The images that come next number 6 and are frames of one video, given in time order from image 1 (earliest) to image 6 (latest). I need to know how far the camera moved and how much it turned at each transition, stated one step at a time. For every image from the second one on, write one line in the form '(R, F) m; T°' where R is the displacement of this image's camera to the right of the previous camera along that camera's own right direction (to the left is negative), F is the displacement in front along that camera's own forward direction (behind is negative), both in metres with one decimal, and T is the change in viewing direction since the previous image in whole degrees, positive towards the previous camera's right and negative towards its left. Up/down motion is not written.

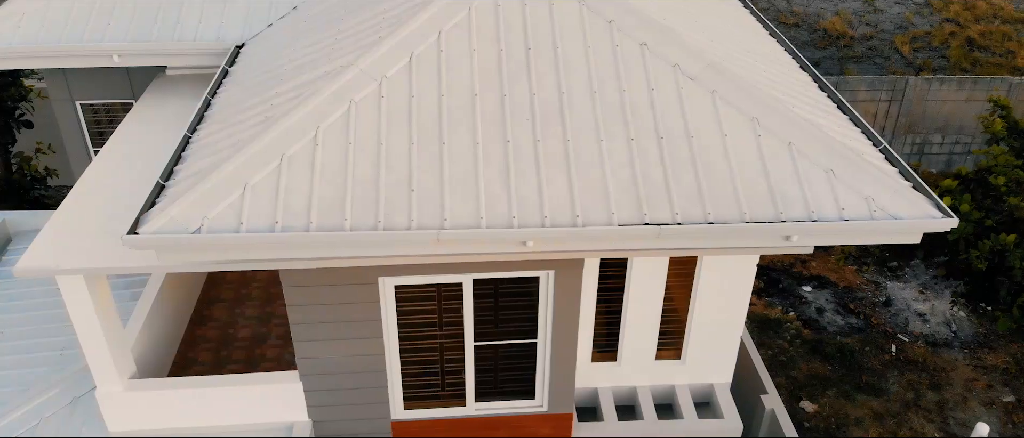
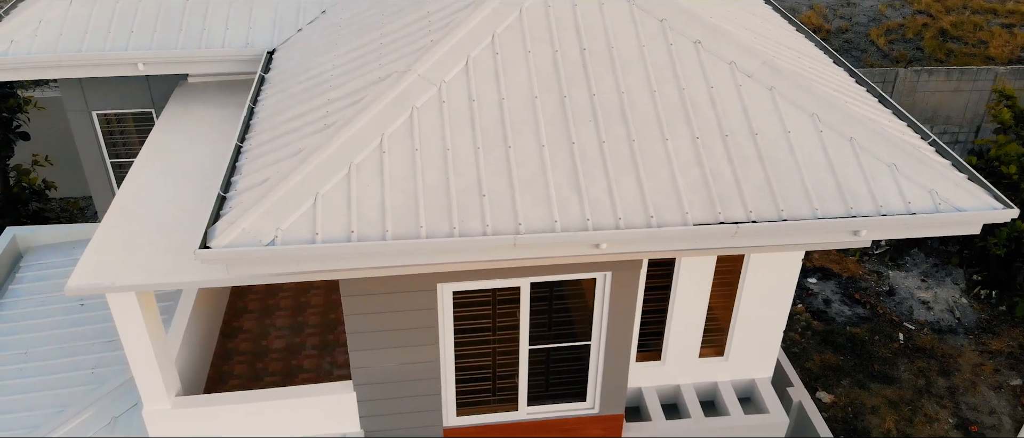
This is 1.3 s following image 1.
(-0.9, +0.1) m; +3°
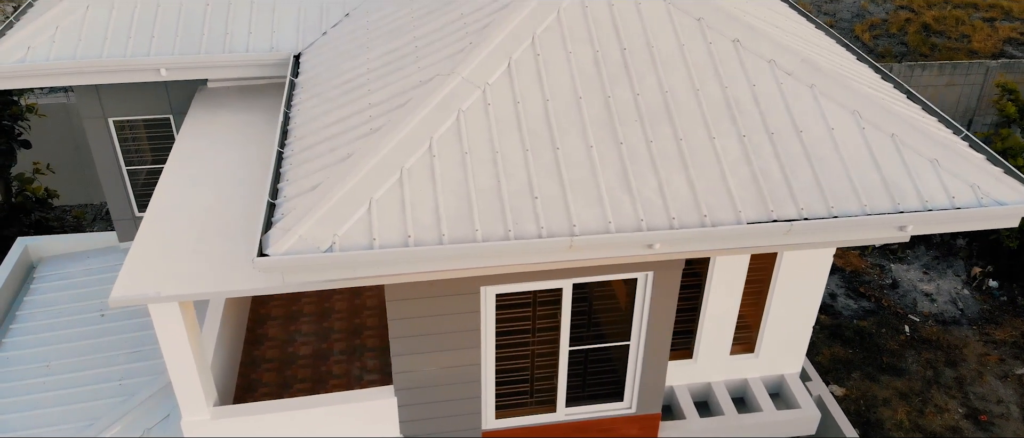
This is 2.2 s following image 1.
(-0.6, 0.0) m; +2°
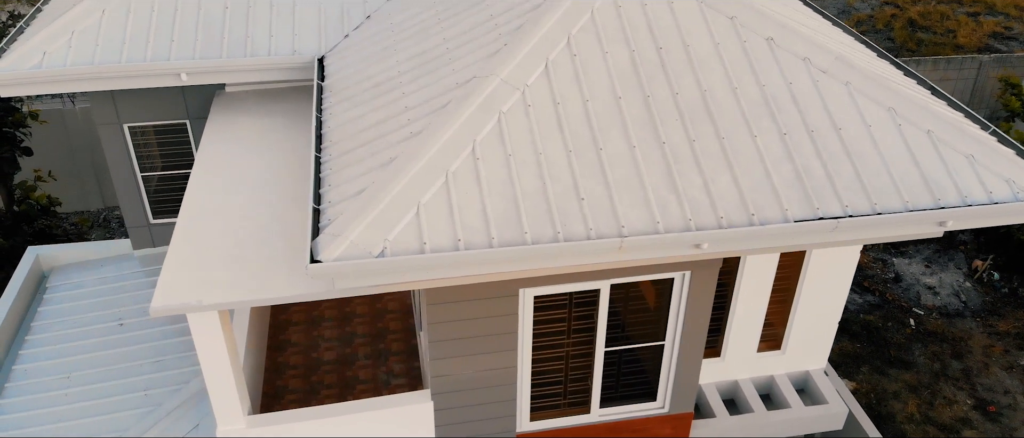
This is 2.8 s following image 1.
(-0.6, 0.0) m; +2°
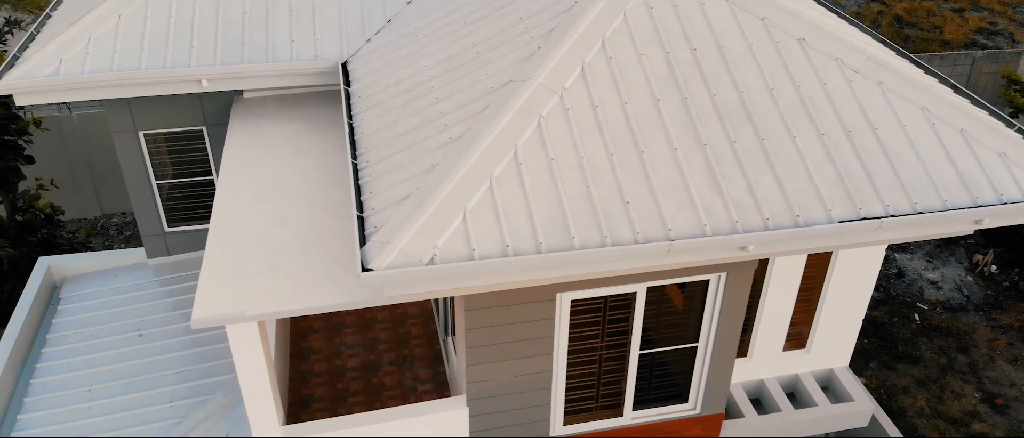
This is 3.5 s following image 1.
(-0.5, 0.0) m; +1°
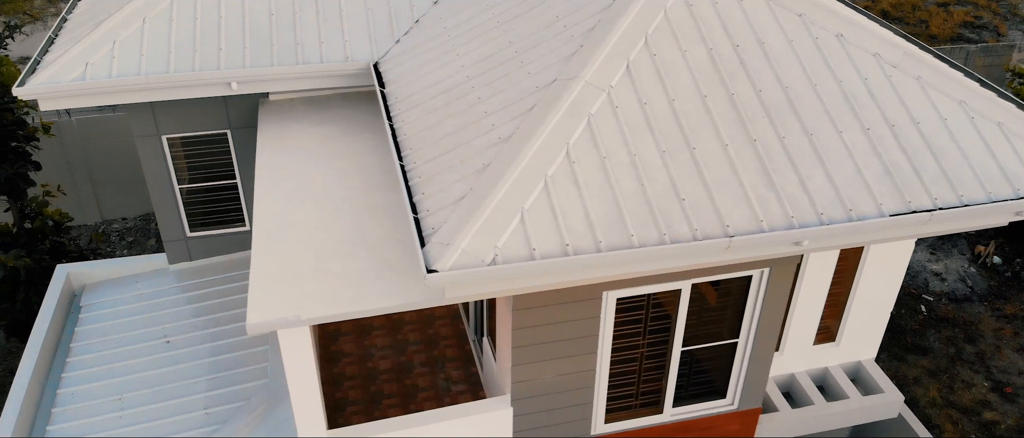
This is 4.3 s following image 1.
(-0.6, 0.0) m; +2°
